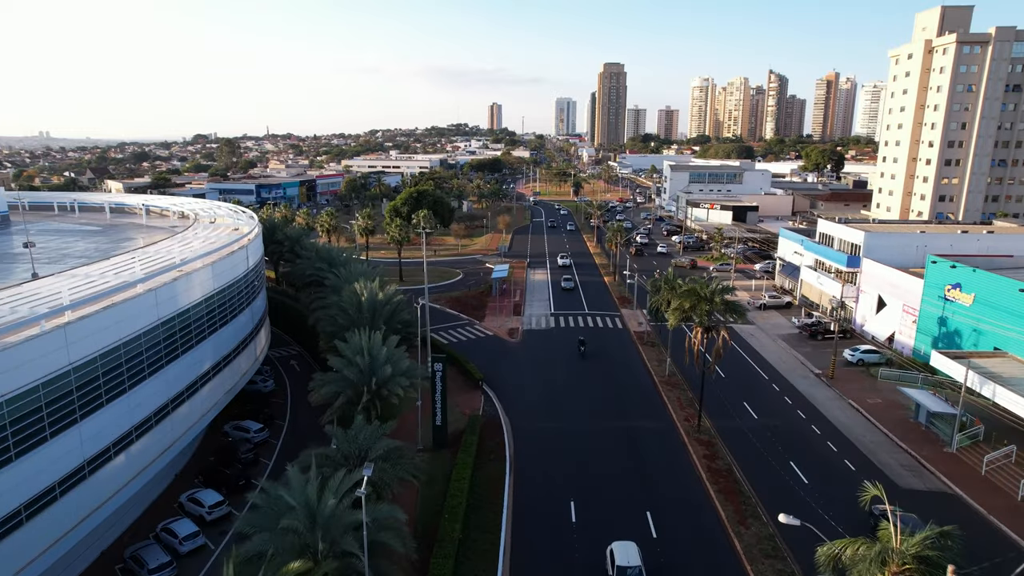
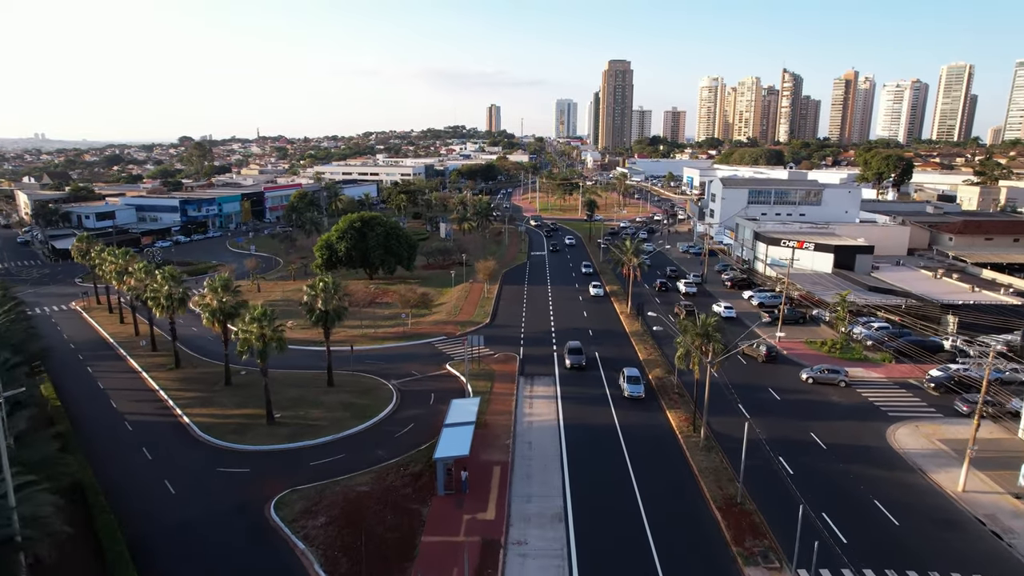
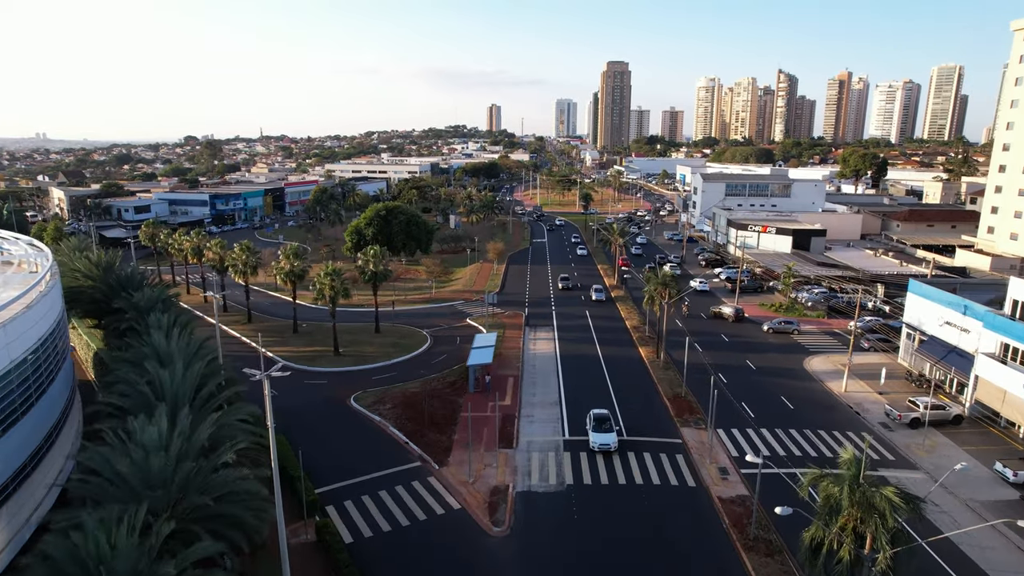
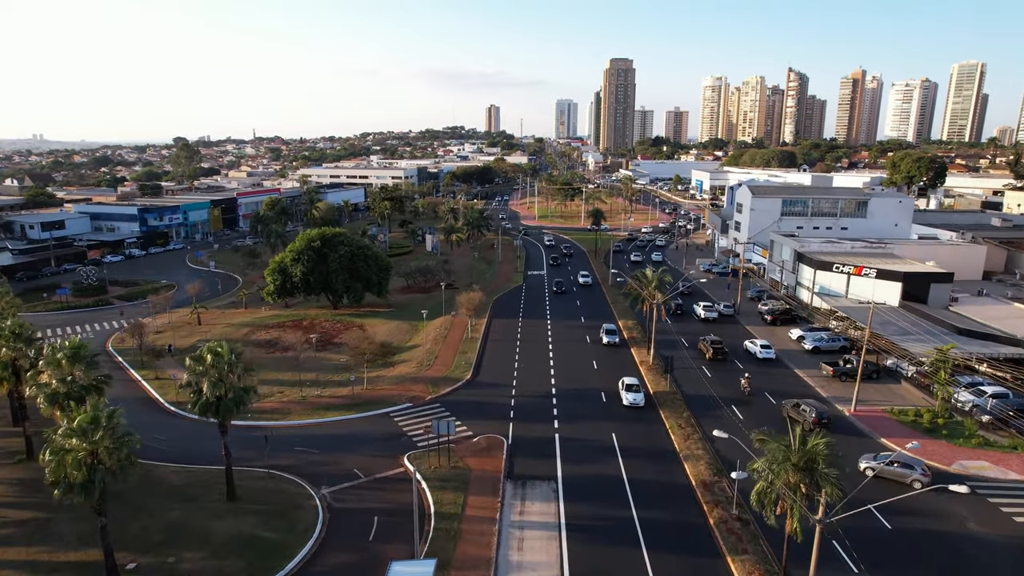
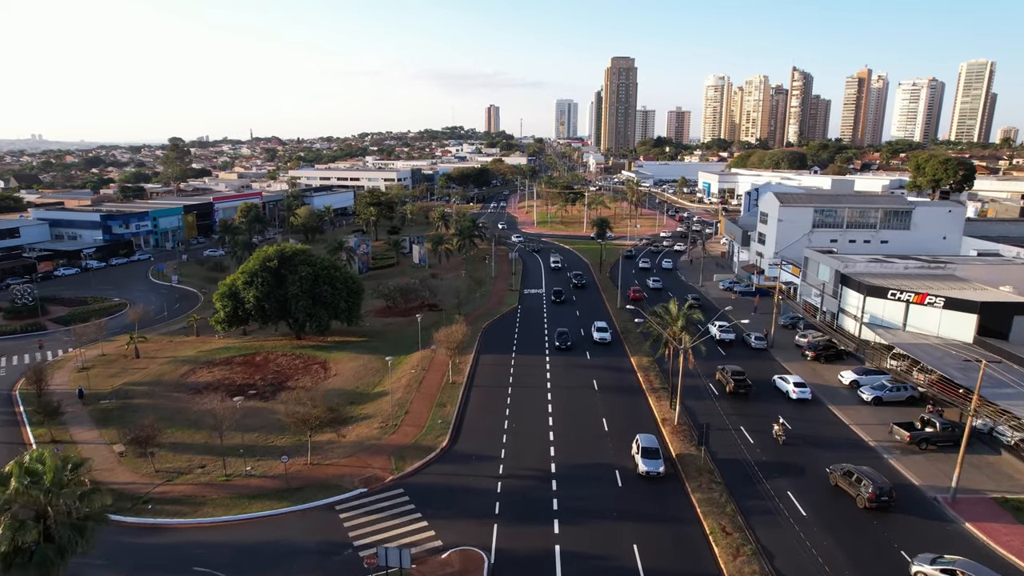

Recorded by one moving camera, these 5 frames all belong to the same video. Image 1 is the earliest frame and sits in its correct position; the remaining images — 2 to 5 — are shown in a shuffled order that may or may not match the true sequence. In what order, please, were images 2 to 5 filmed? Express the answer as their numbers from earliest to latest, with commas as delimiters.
3, 2, 4, 5
